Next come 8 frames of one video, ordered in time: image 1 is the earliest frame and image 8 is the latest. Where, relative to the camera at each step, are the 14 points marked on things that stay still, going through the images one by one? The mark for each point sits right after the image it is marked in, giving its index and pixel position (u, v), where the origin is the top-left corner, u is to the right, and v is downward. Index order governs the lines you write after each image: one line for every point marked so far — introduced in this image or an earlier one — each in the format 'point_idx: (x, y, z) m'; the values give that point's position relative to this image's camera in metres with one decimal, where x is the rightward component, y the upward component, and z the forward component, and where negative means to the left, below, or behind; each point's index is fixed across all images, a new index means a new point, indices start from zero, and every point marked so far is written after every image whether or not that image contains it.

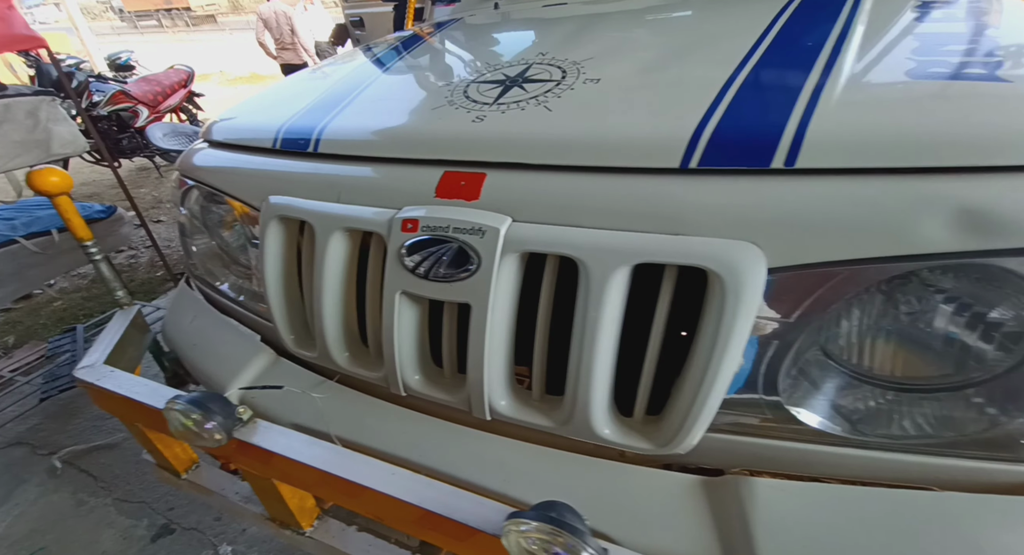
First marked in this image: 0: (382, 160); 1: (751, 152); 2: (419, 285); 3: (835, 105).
0: (-0.3, +0.3, +1.2) m
1: (+0.4, +0.2, +0.9) m
2: (-0.2, 0.0, +1.1) m
3: (+0.6, +0.3, +0.9) m
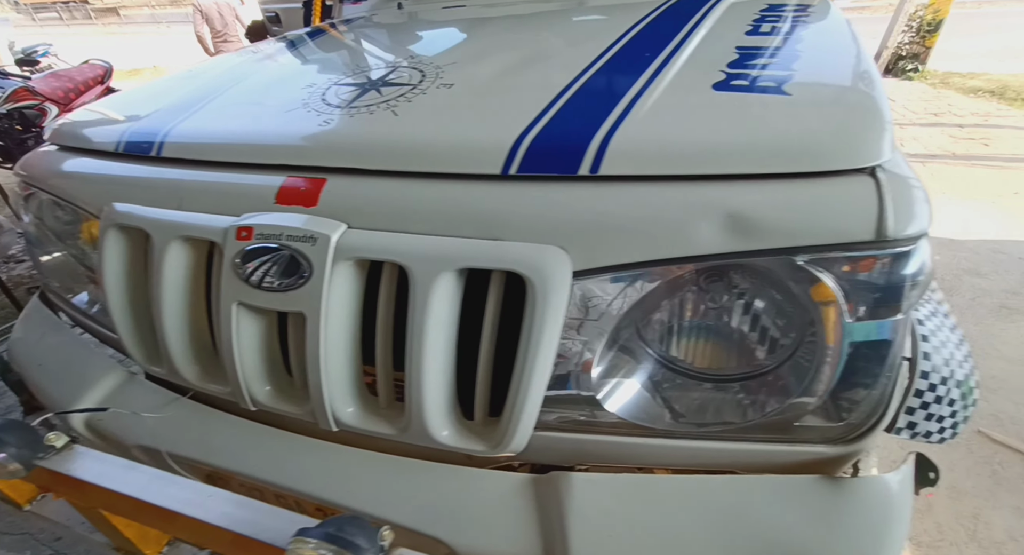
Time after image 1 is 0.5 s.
0: (-0.7, +0.3, +1.2) m
1: (+0.1, +0.2, +0.9) m
2: (-0.5, 0.0, +1.0) m
3: (+0.3, +0.3, +1.0) m
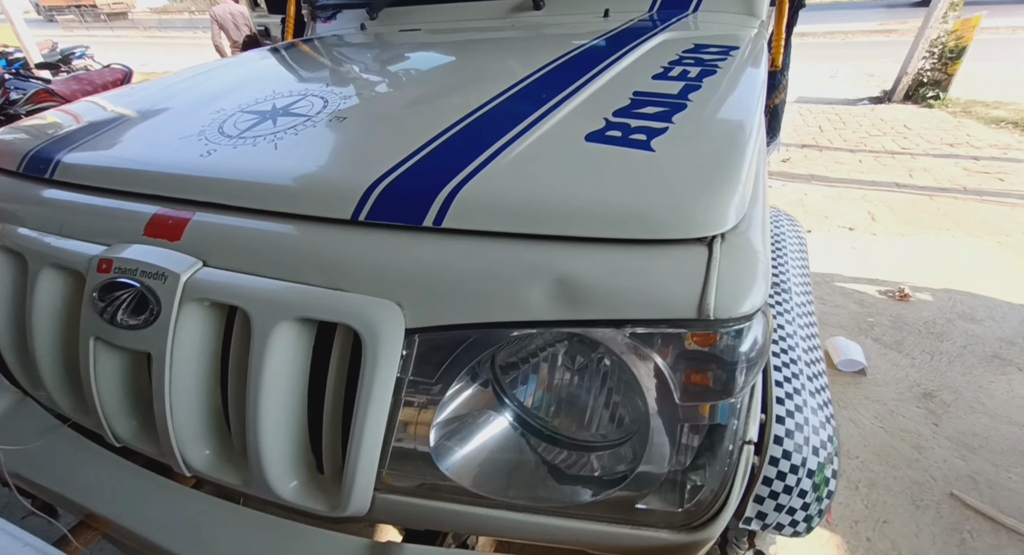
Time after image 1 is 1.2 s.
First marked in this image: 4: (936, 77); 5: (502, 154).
0: (-0.9, +0.2, +1.2) m
1: (-0.2, +0.1, +0.9) m
2: (-0.8, -0.1, +1.0) m
3: (0.0, +0.2, +0.9) m
4: (+7.3, +3.5, +8.6) m
5: (0.0, +0.2, +0.9) m
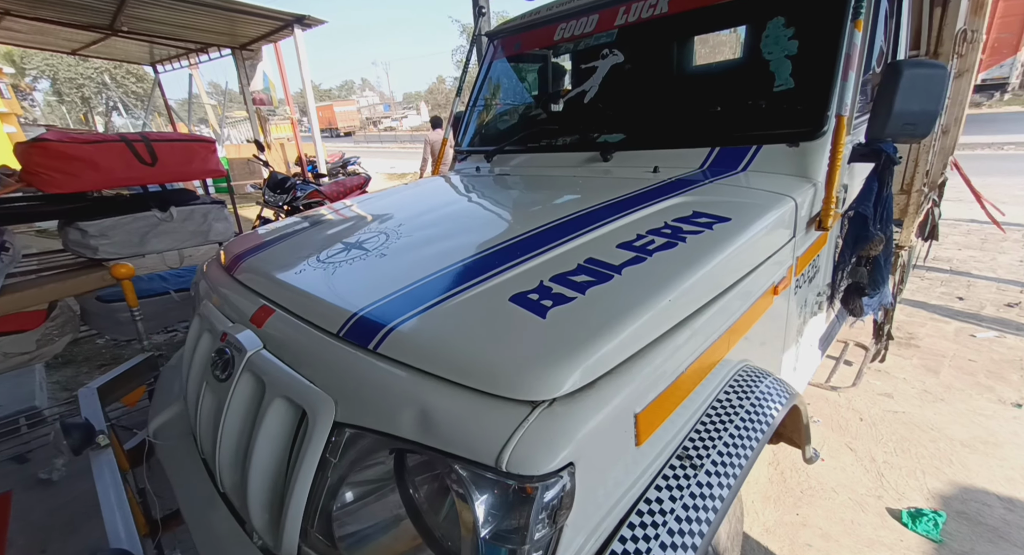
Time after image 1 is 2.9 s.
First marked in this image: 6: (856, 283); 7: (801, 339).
0: (-0.9, 0.0, +1.8) m
1: (-0.3, -0.1, +1.2) m
2: (-0.9, -0.3, +1.5) m
3: (-0.2, -0.1, +1.2) m
4: (+9.8, +0.7, +5.9) m
5: (-0.2, -0.1, +1.2) m
6: (+1.4, 0.0, +2.1) m
7: (+1.1, -0.2, +1.9) m
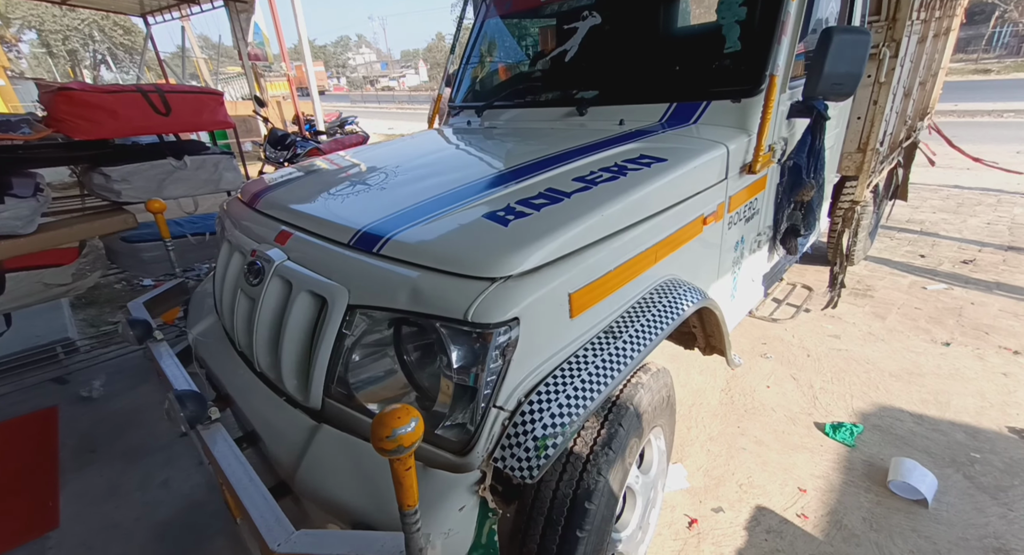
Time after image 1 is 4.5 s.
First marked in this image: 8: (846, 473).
0: (-1.0, +0.3, +2.1) m
1: (-0.4, +0.1, +1.5) m
2: (-1.0, 0.0, +1.9) m
3: (-0.2, +0.2, +1.5) m
4: (+9.8, +1.1, +6.2) m
5: (-0.2, +0.2, +1.5) m
6: (+1.3, +0.2, +2.4) m
7: (+1.0, 0.0, +2.2) m
8: (+1.7, -1.0, +2.5) m
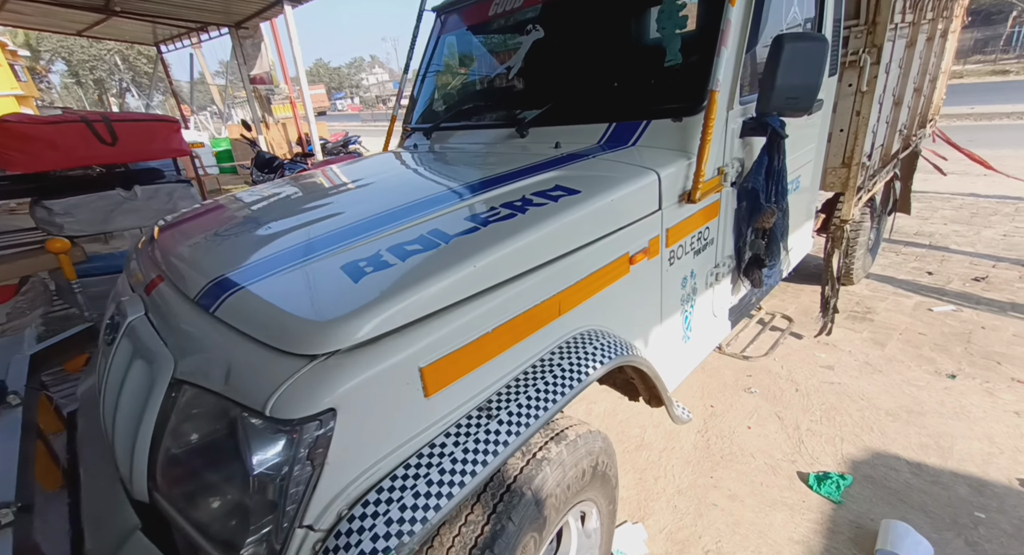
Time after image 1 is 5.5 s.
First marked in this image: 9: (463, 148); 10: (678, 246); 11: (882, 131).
0: (-1.3, +0.1, +1.9) m
1: (-0.8, -0.1, +1.3) m
2: (-1.3, -0.2, +1.7) m
3: (-0.6, 0.0, +1.3) m
4: (+9.5, +1.0, +5.7) m
5: (-0.6, 0.0, +1.3) m
6: (+1.0, +0.1, +2.1) m
7: (+0.7, -0.1, +2.0) m
8: (+1.4, -1.1, +2.2) m
9: (-0.3, +0.6, +2.4) m
10: (+0.6, +0.1, +1.7) m
11: (+2.6, +1.0, +3.4) m
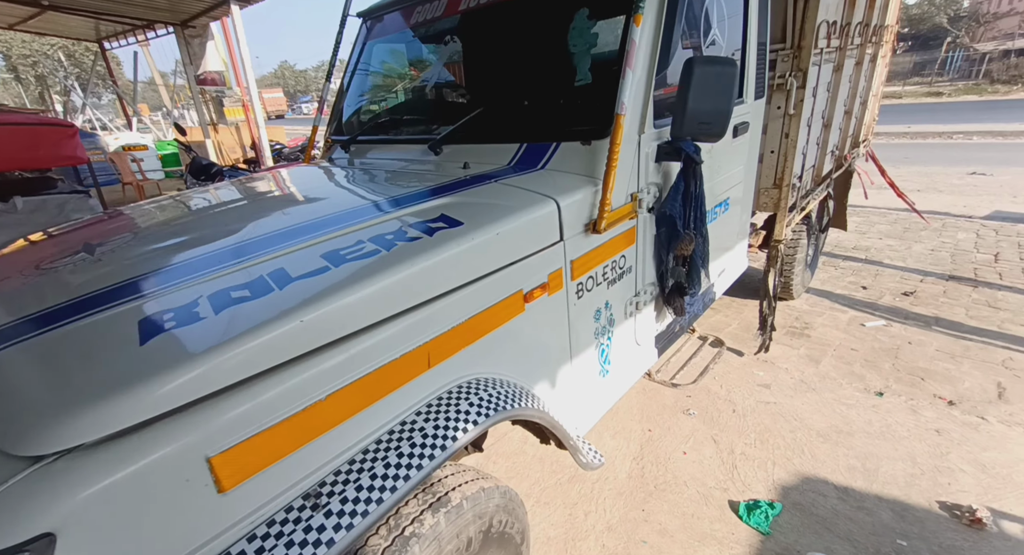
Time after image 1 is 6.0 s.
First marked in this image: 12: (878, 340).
0: (-1.7, -0.1, +1.7) m
1: (-1.1, -0.2, +1.1) m
2: (-1.6, -0.3, +1.4) m
3: (-0.9, -0.1, +1.1) m
4: (+8.9, +0.9, +6.2) m
5: (-0.9, -0.1, +1.1) m
6: (+0.7, 0.0, +2.1) m
7: (+0.4, -0.2, +1.9) m
8: (+1.0, -1.2, +2.1) m
9: (-0.6, +0.5, +2.3) m
10: (+0.2, 0.0, +1.6) m
11: (+2.1, +0.9, +3.5) m
12: (+2.8, -0.5, +3.8) m
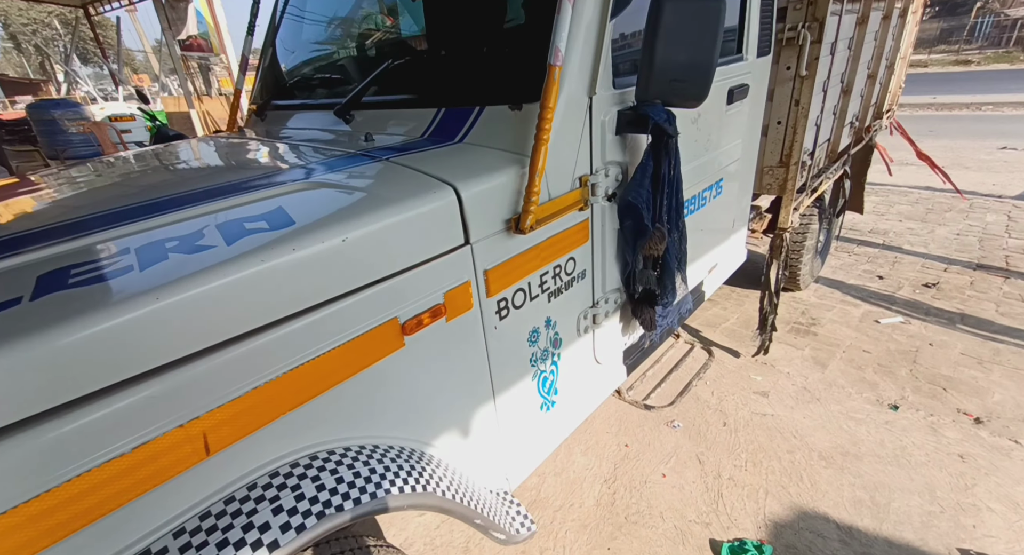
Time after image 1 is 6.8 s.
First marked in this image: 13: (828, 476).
0: (-1.9, -0.1, +1.3) m
1: (-1.3, -0.2, +0.7) m
2: (-1.9, -0.4, +1.1) m
3: (-1.1, -0.2, +0.7) m
4: (+8.8, +1.0, +5.6) m
5: (-1.1, -0.1, +0.7) m
6: (+0.4, 0.0, +1.6) m
7: (+0.1, -0.3, +1.5) m
8: (+0.8, -1.3, +1.7) m
9: (-0.9, +0.5, +1.8) m
10: (0.0, 0.0, +1.2) m
11: (+1.9, +0.9, +3.0) m
12: (+2.6, -0.4, +3.4) m
13: (+1.5, -0.9, +2.4) m
